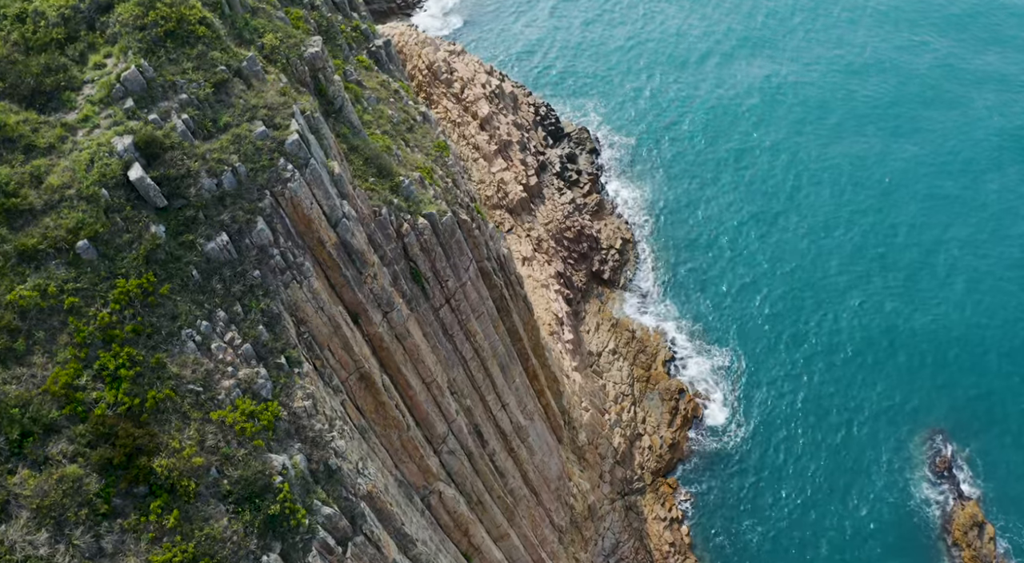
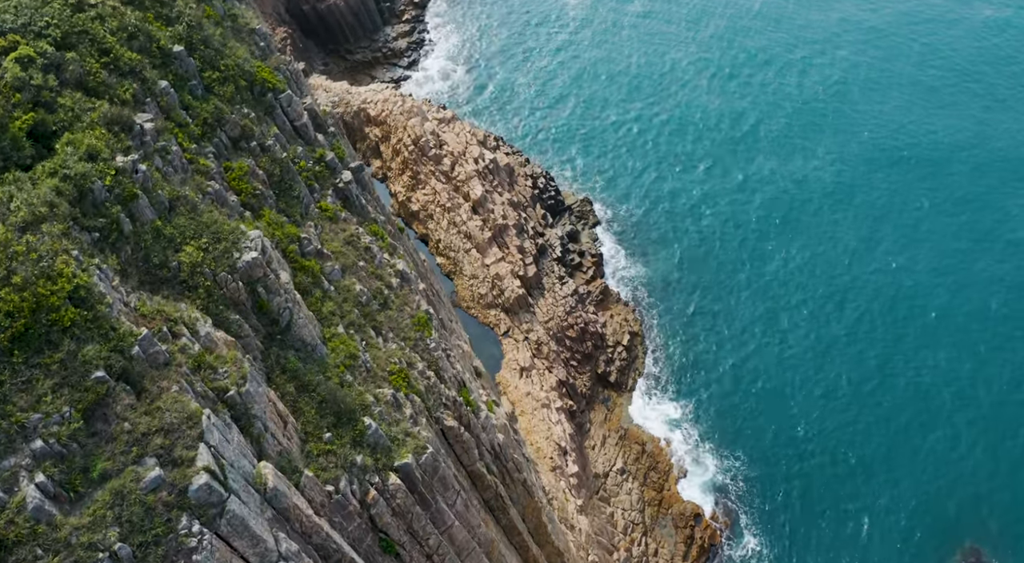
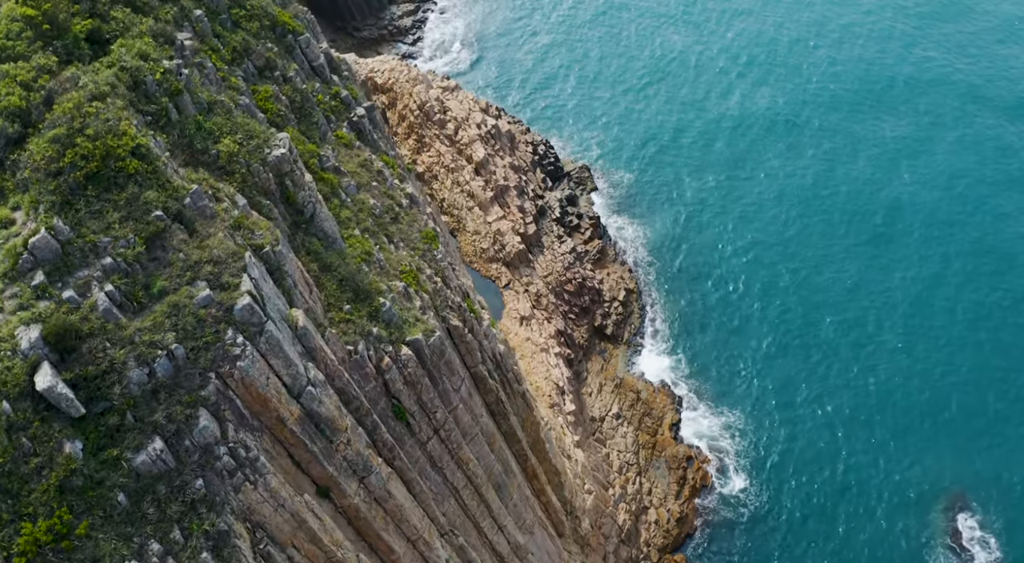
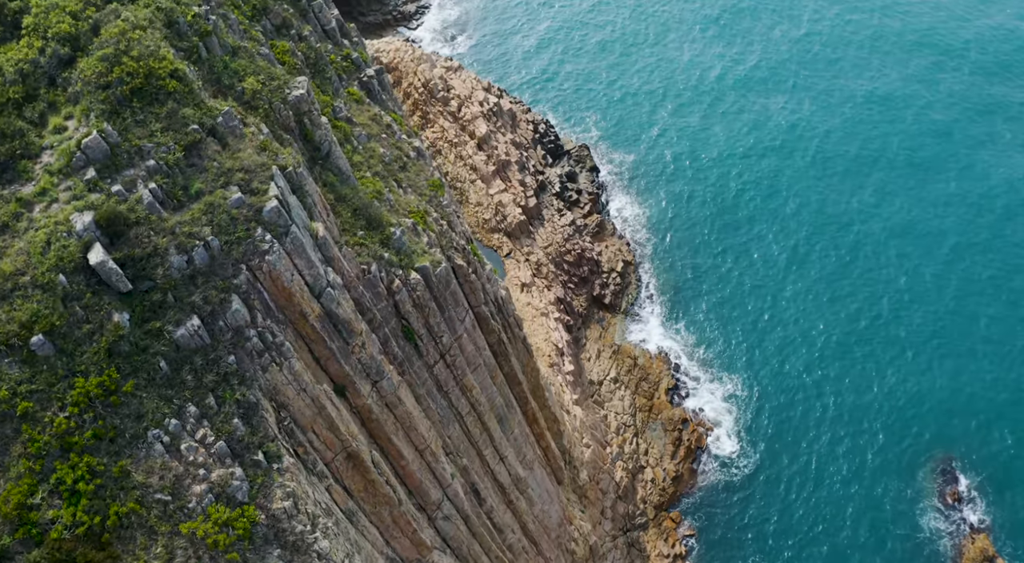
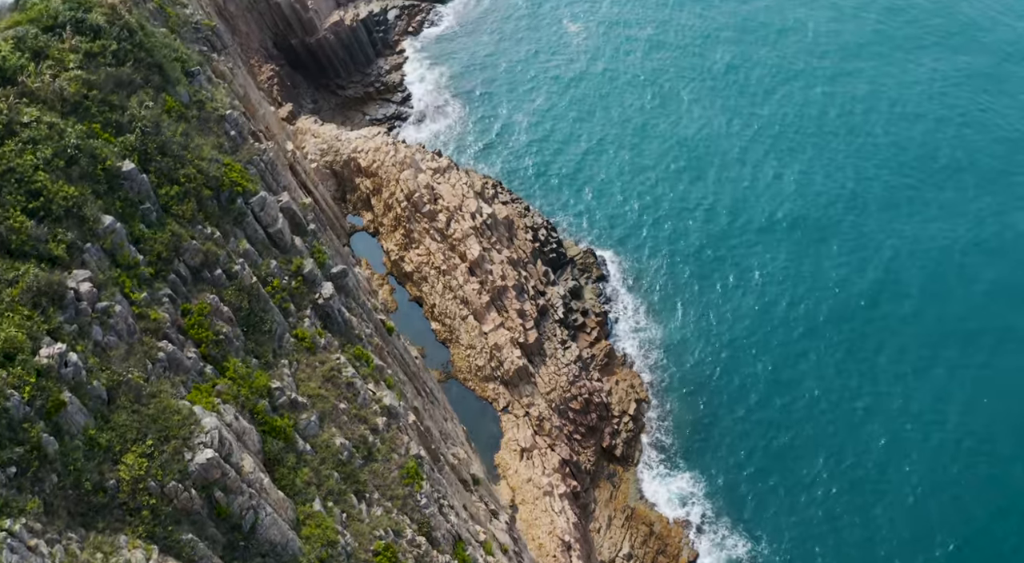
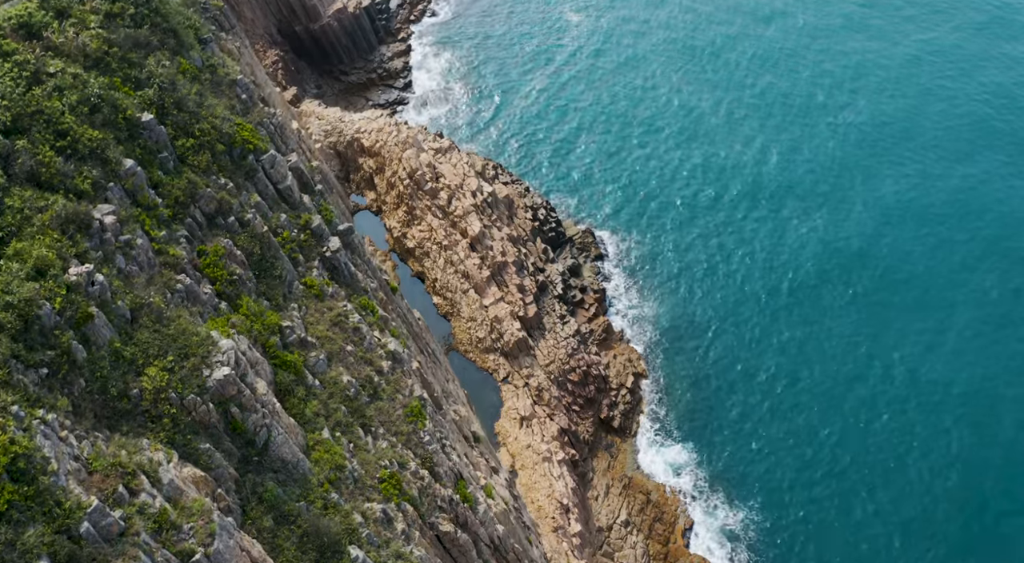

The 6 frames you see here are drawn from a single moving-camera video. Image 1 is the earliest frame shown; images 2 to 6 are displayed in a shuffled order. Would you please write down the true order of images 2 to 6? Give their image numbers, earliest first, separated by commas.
4, 3, 2, 6, 5
